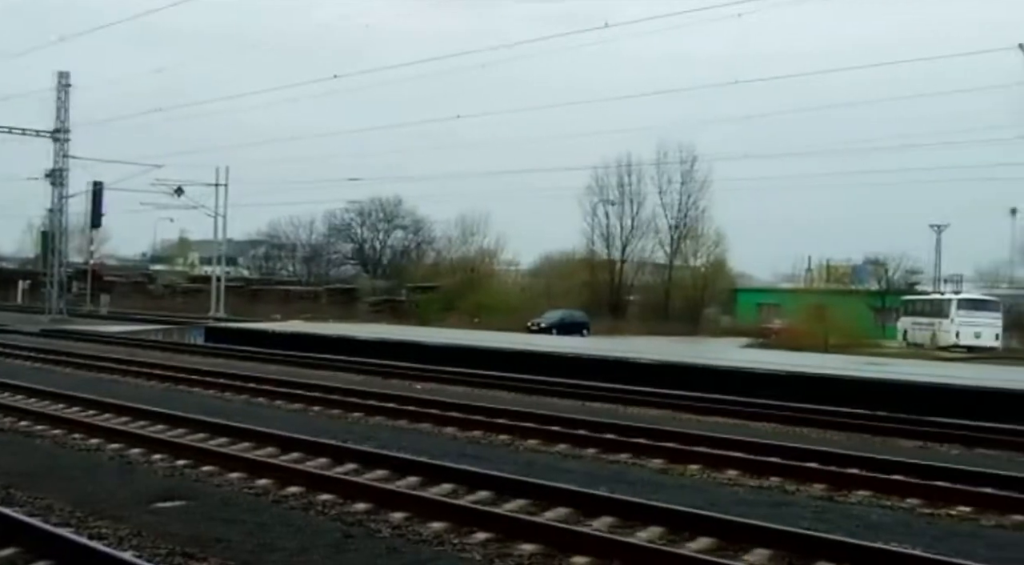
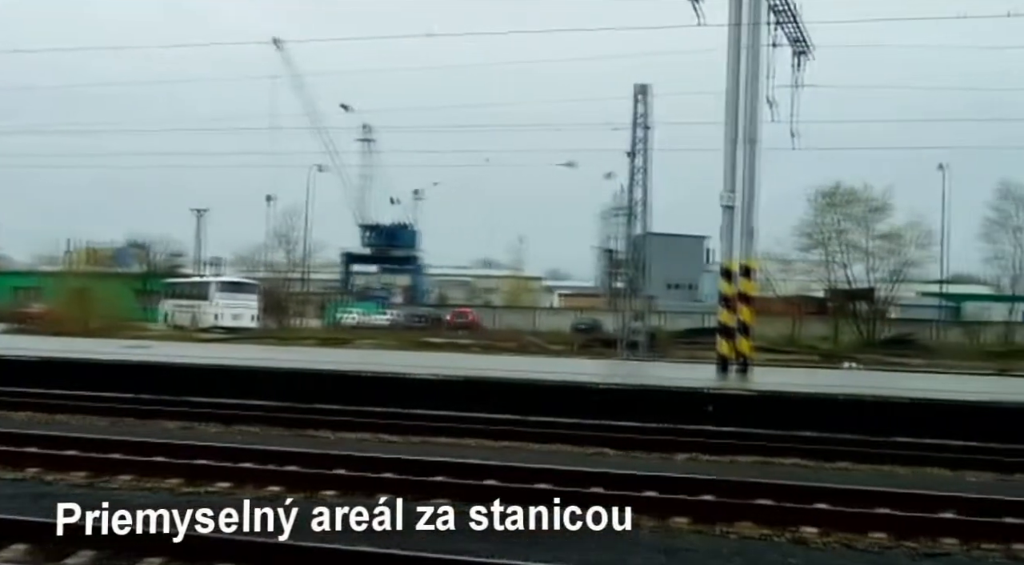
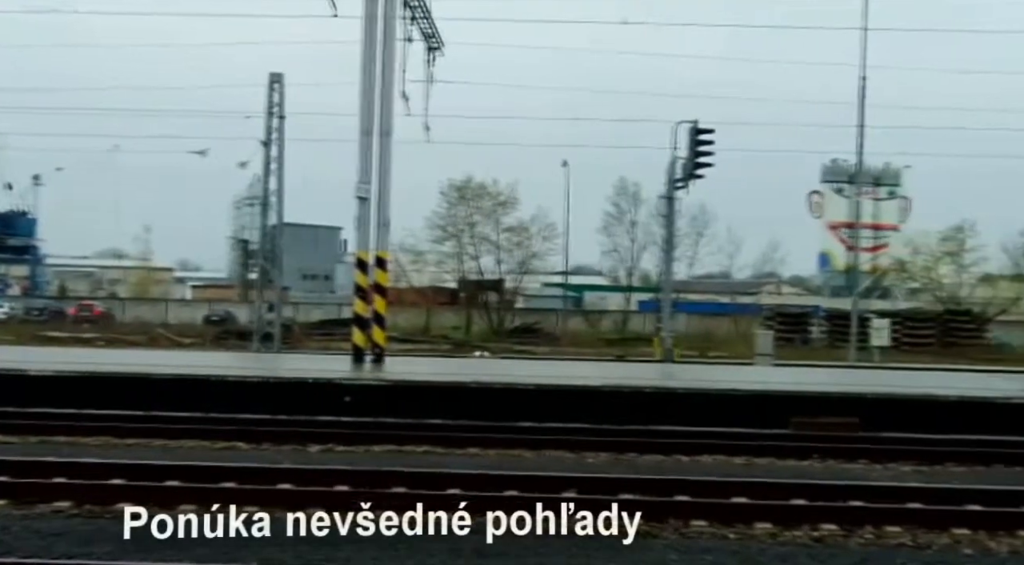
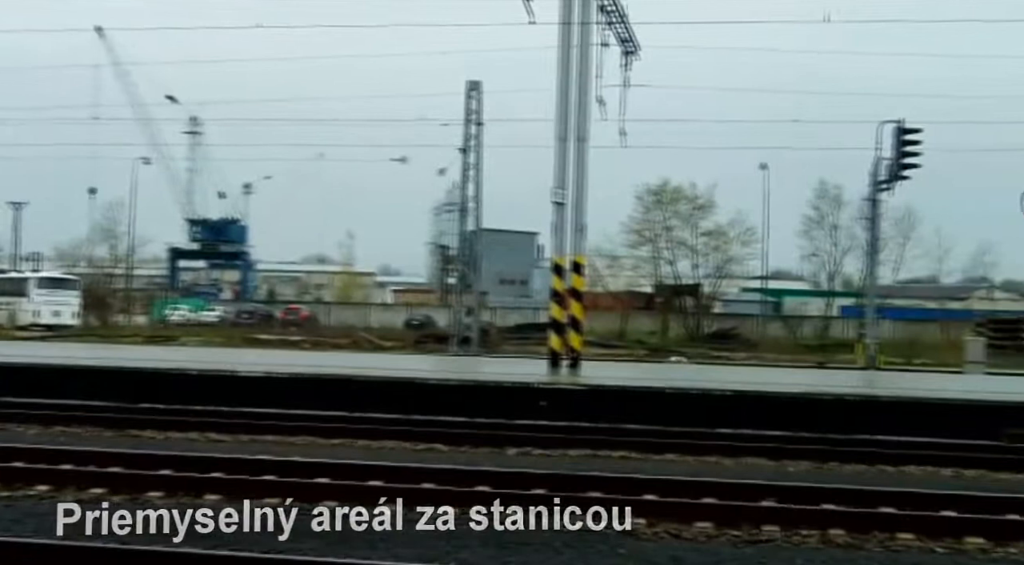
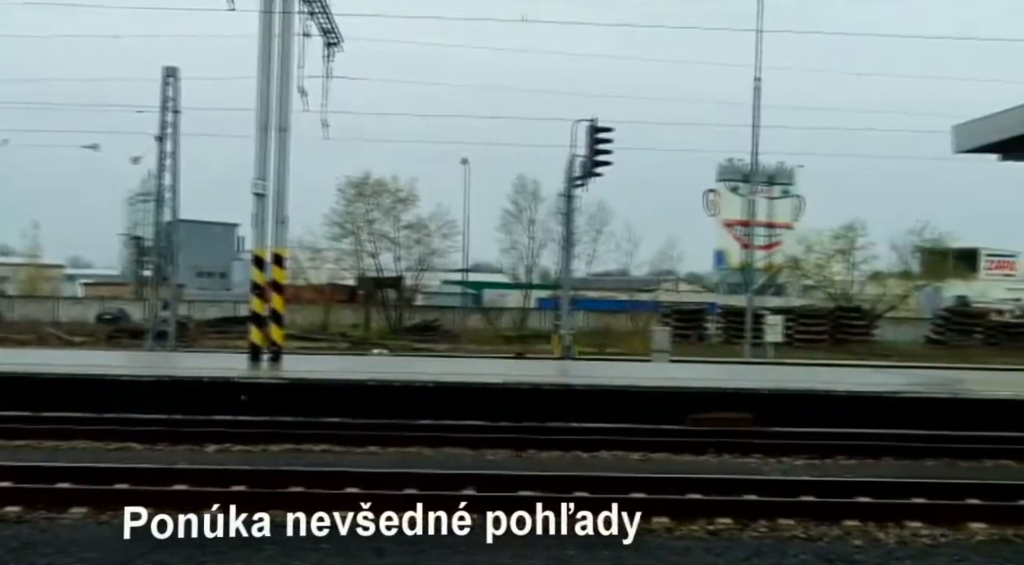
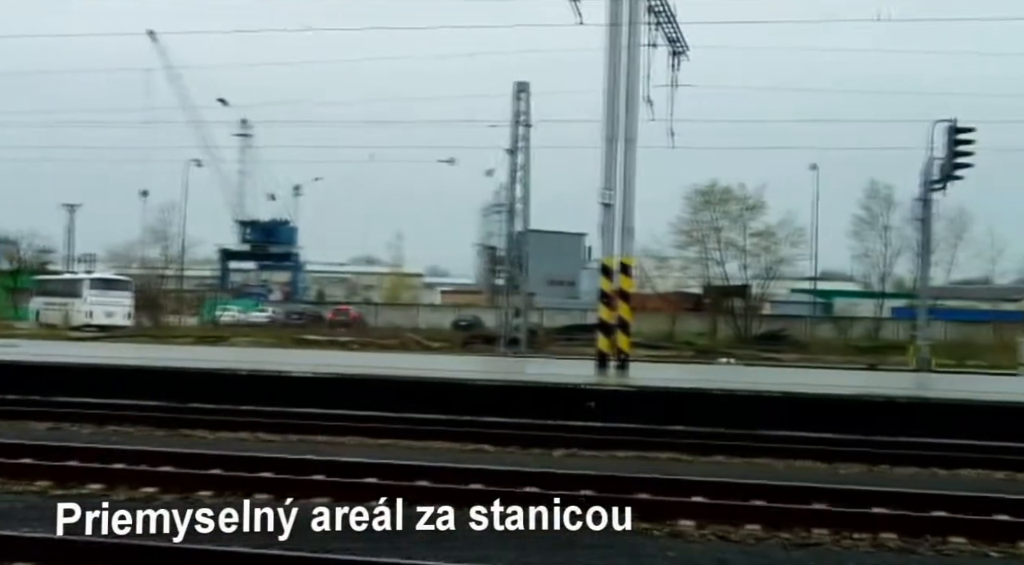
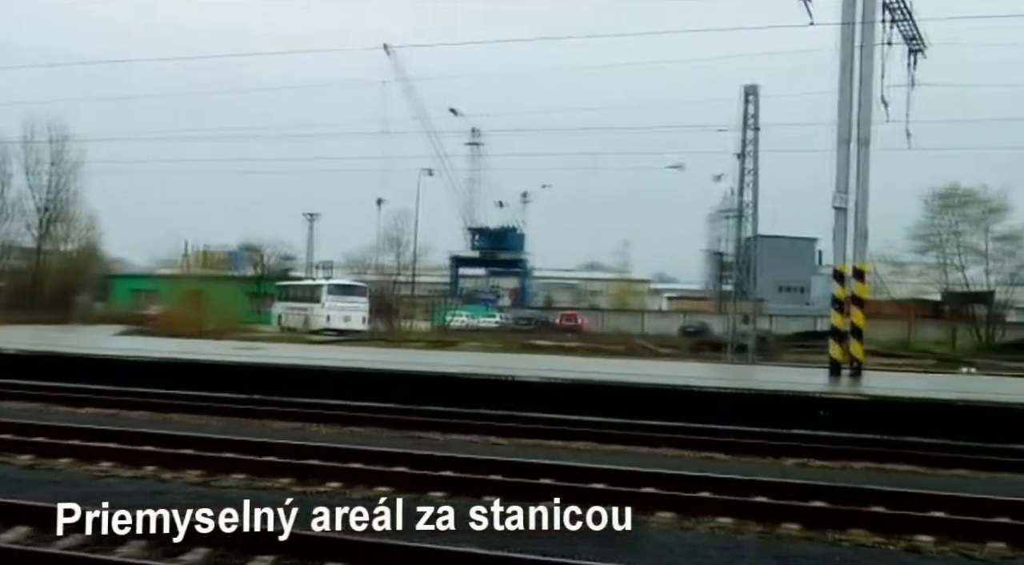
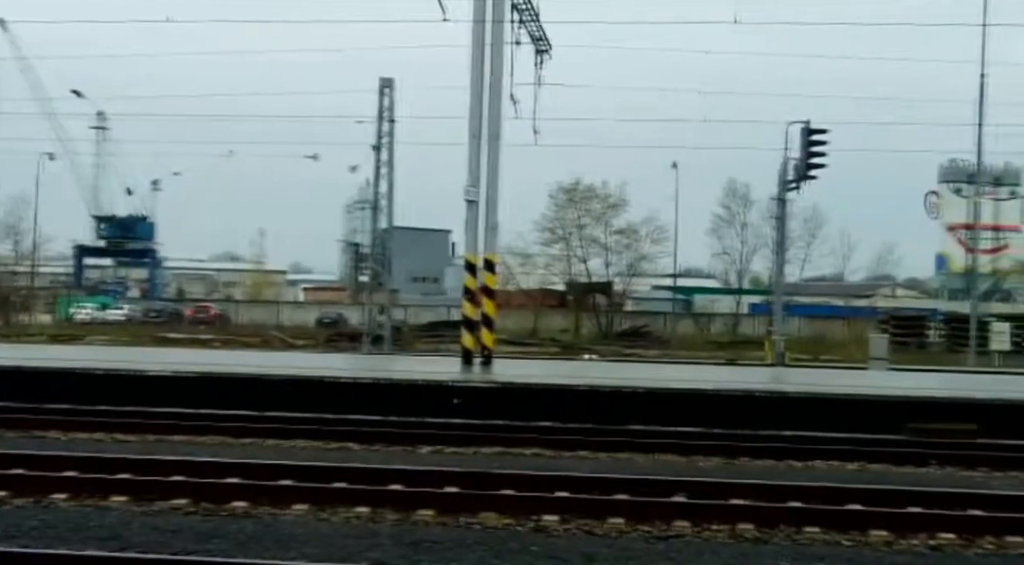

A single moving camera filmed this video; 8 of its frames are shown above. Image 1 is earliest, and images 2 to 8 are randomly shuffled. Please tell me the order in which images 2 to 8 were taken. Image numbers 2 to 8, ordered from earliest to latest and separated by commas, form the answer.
7, 2, 6, 4, 8, 3, 5
